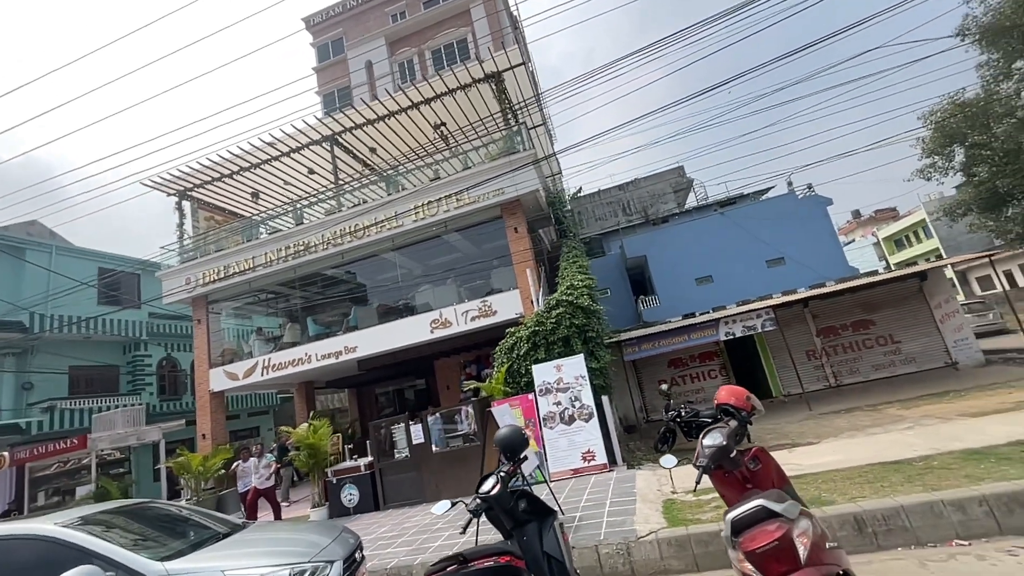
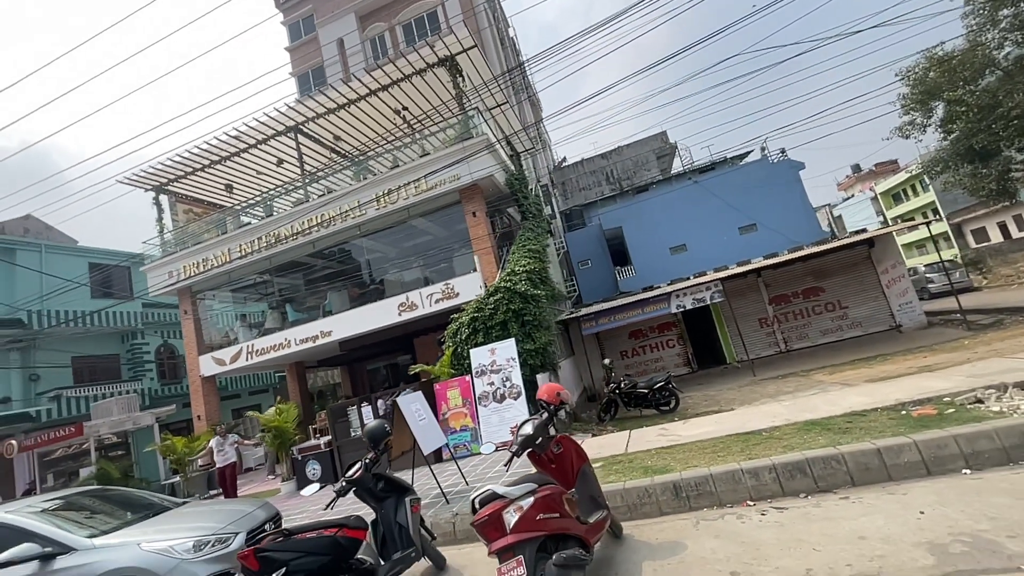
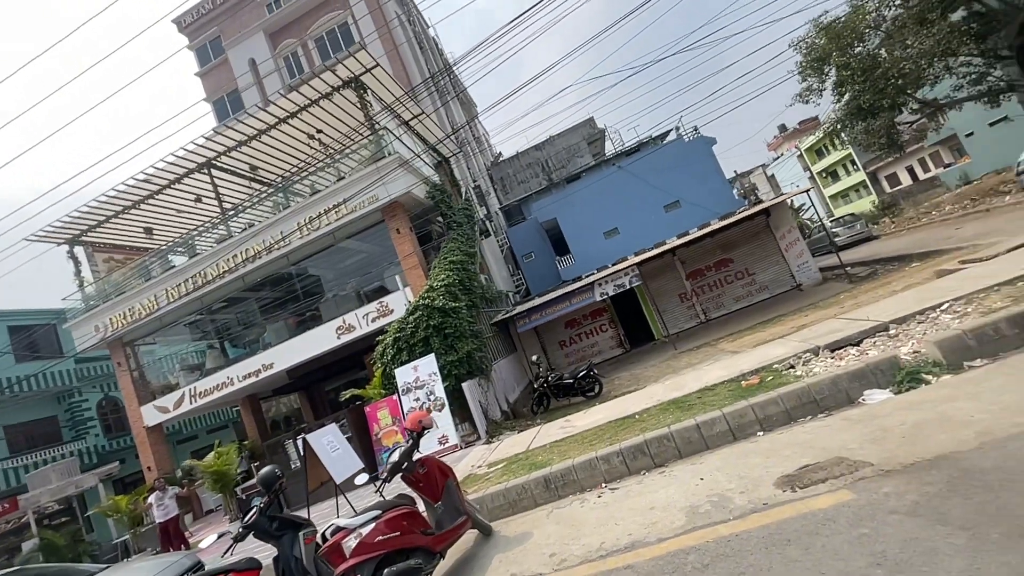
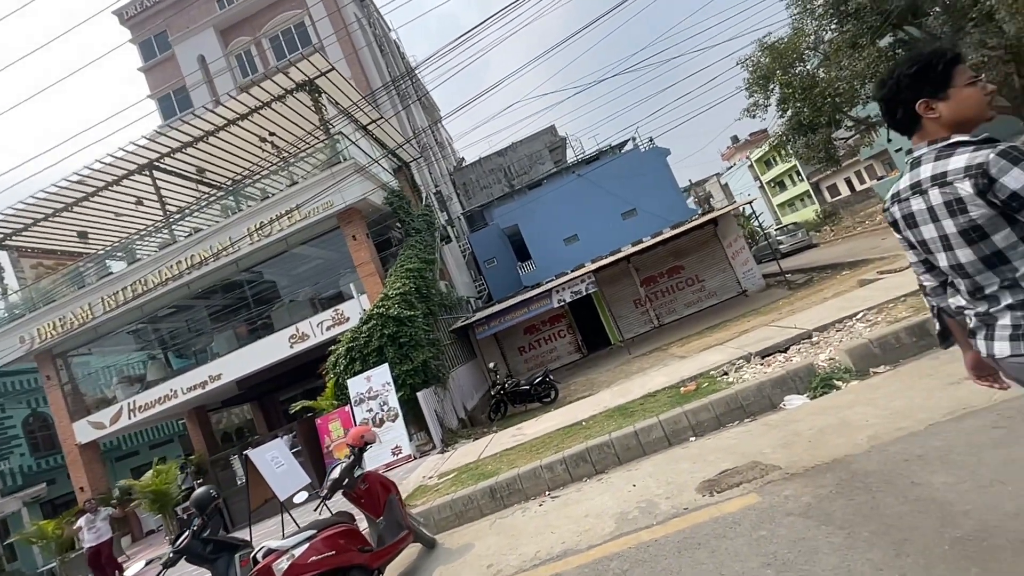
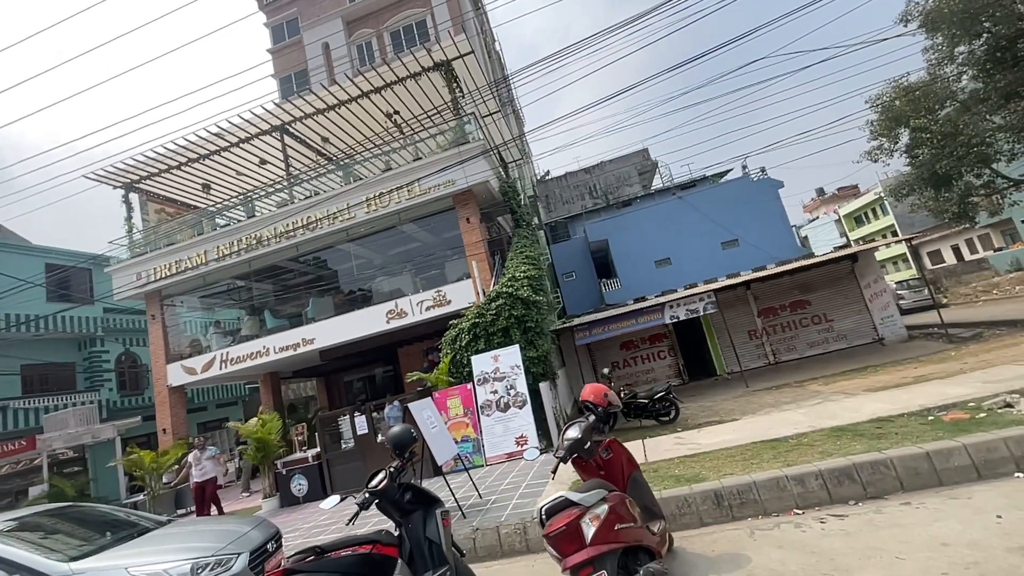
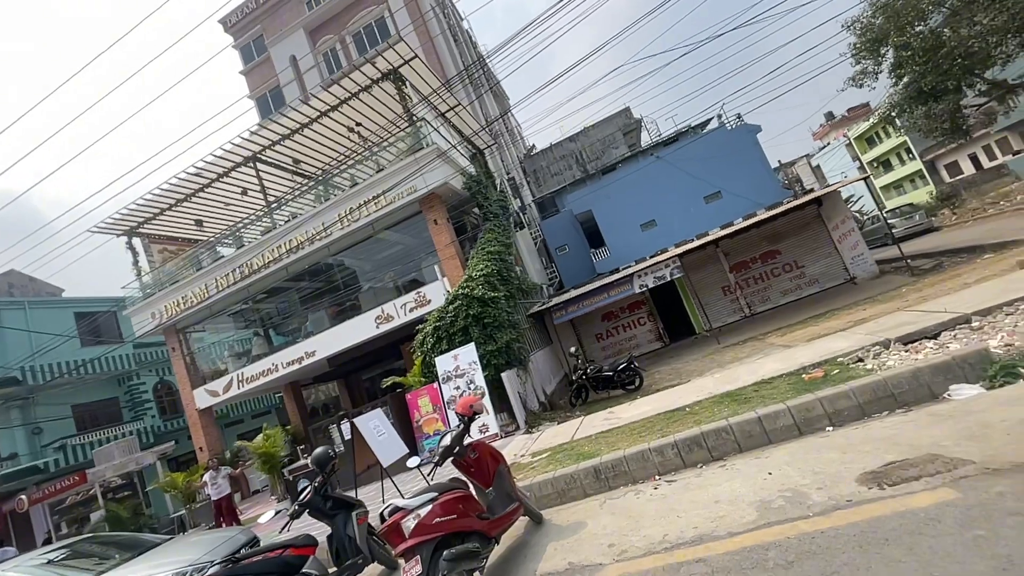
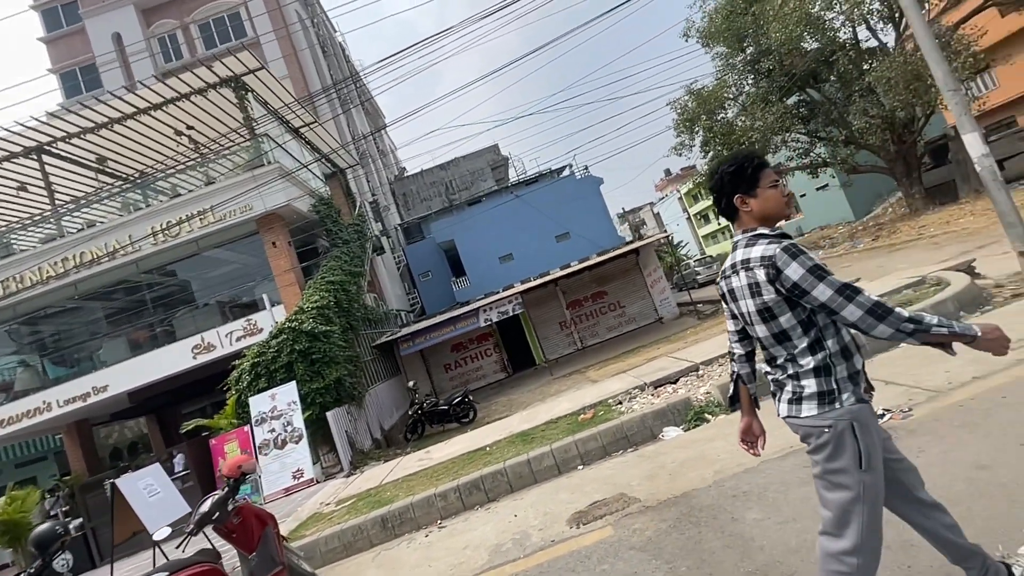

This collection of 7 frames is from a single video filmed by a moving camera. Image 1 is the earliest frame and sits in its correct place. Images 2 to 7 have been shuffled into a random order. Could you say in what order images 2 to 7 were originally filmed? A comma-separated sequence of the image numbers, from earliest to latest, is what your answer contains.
5, 2, 6, 3, 4, 7
